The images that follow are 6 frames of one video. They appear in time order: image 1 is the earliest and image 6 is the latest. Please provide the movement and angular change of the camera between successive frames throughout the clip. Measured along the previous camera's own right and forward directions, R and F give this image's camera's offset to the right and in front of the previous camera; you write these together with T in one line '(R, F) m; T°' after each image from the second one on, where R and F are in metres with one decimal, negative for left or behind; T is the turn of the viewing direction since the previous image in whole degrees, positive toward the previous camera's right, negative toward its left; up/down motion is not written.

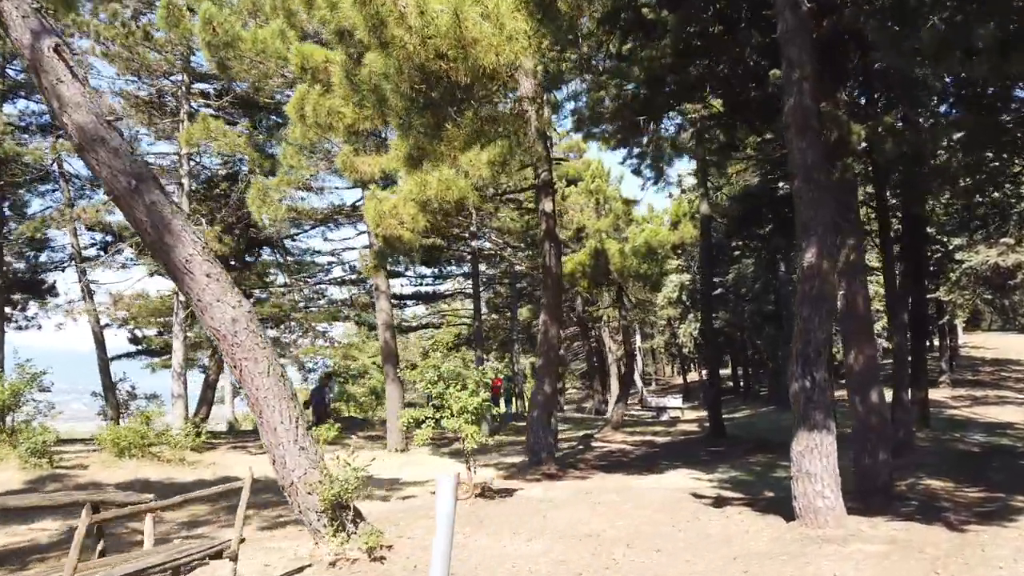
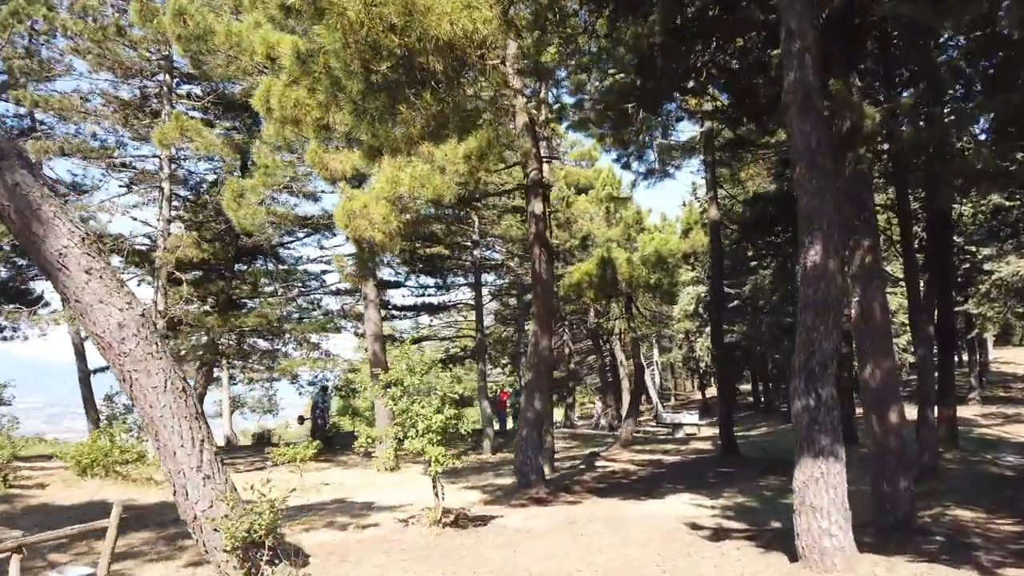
(+0.6, +0.9) m; -2°
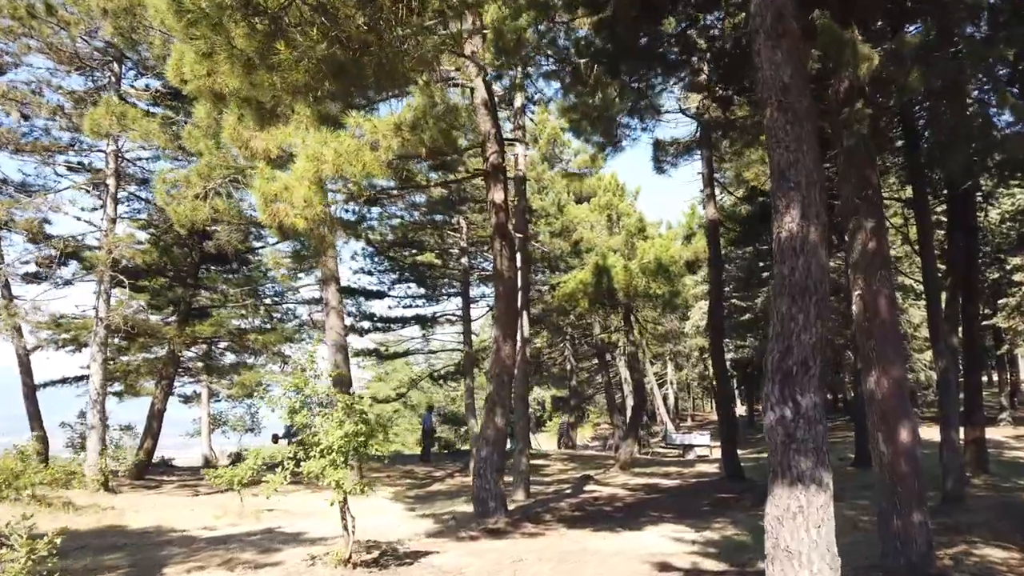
(+0.9, +1.4) m; -2°
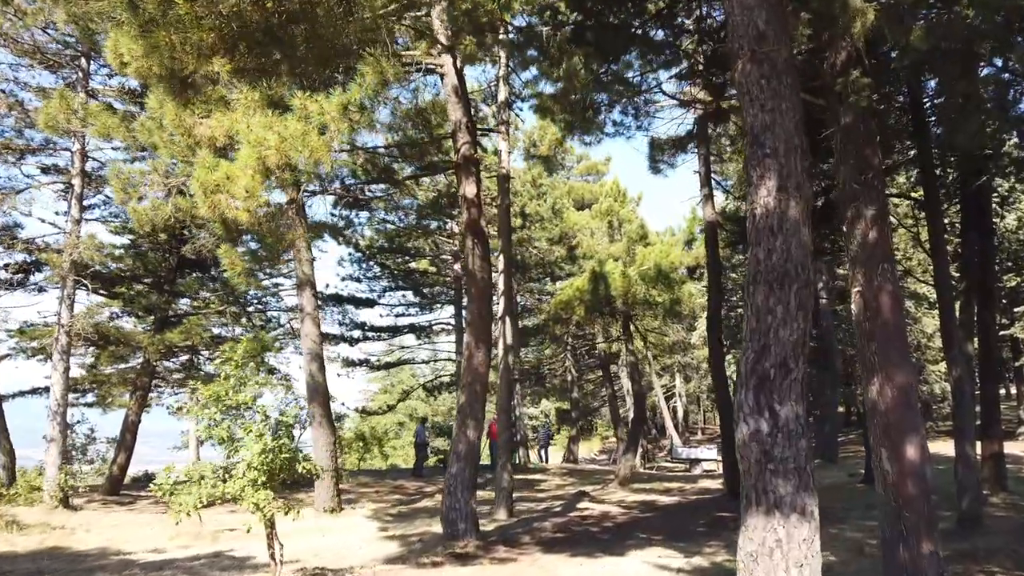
(+0.5, +0.8) m; -1°
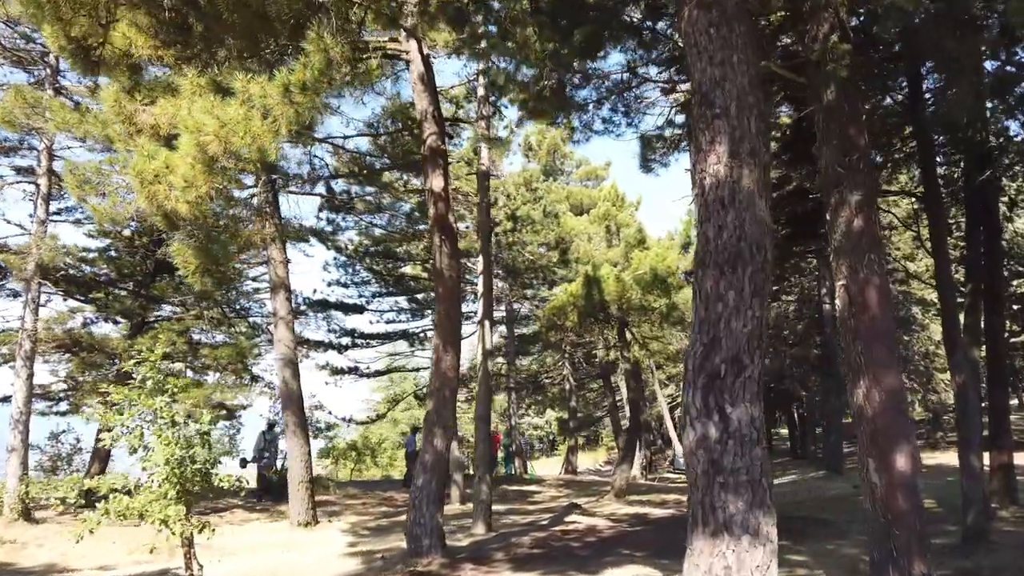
(+0.5, +0.6) m; -1°
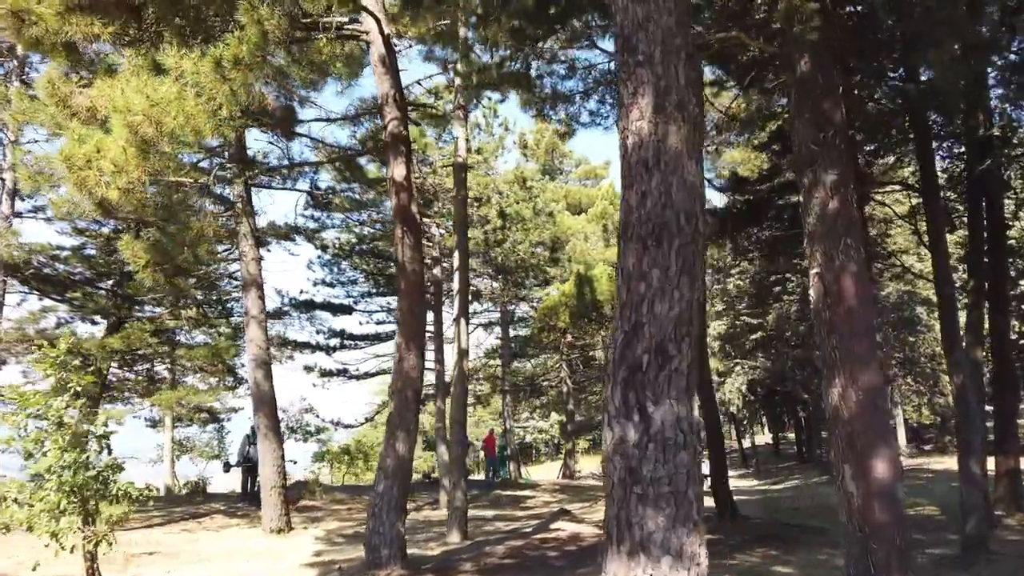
(+0.5, +0.5) m; -1°
